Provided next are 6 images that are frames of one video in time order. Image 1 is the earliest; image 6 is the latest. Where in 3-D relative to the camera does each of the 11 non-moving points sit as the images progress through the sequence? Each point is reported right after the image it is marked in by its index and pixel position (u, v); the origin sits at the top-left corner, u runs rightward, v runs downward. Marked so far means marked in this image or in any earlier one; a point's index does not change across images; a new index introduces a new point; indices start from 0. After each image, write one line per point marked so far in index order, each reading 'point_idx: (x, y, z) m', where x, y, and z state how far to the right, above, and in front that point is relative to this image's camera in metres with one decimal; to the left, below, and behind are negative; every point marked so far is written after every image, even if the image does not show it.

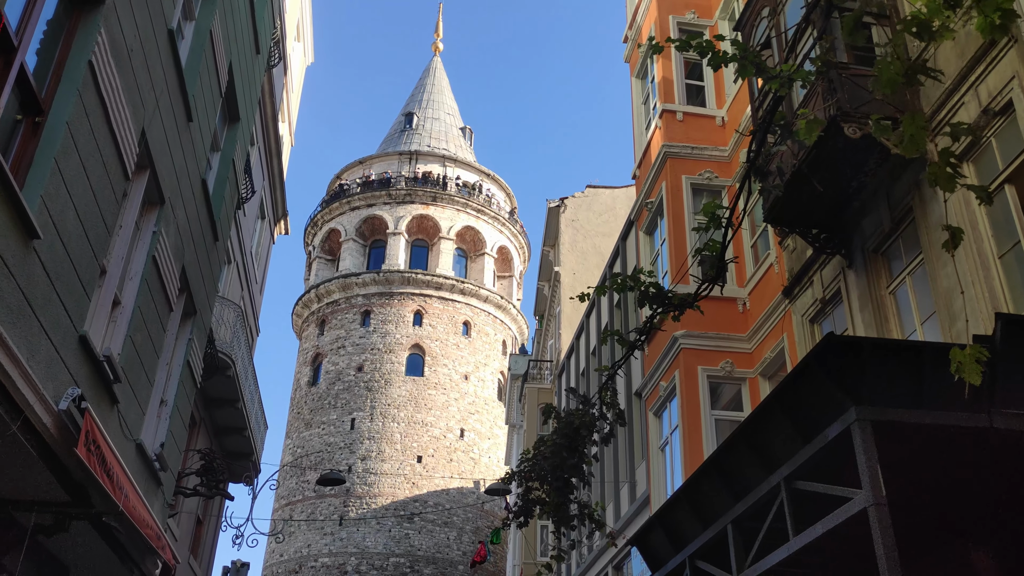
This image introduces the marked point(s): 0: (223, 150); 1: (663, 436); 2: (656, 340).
0: (-4.2, +2.0, +14.0) m
1: (+2.6, -2.5, +16.3) m
2: (+2.5, -0.9, +16.8) m
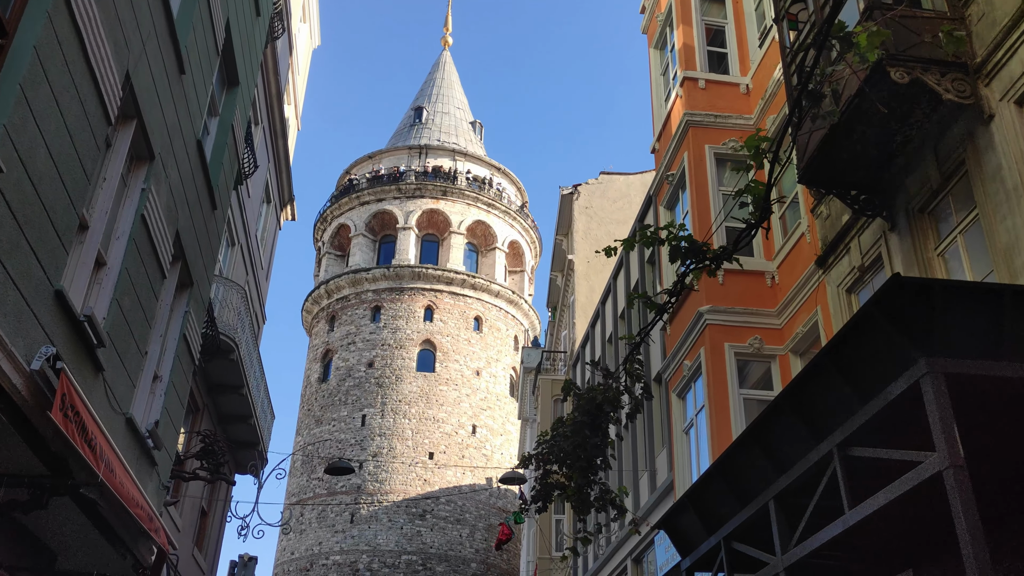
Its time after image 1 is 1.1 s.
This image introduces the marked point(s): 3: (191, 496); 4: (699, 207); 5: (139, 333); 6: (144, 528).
0: (-4.0, +2.3, +13.2) m
1: (+2.8, -2.1, +15.5) m
2: (+2.8, -0.5, +16.0) m
3: (-6.1, -3.9, +18.5) m
4: (+3.0, +1.0, +15.5) m
5: (-3.8, -0.4, +9.8) m
6: (-3.6, -2.4, +9.6) m
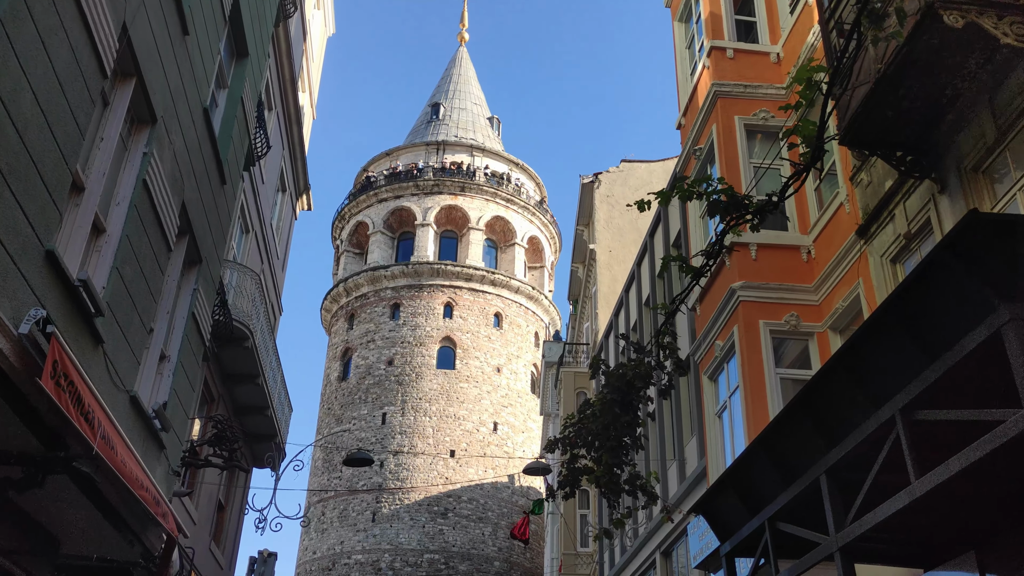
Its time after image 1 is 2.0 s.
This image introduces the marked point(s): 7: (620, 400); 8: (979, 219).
0: (-3.7, +2.6, +12.7) m
1: (+3.2, -1.7, +14.8) m
2: (+3.1, -0.1, +15.3) m
3: (-5.6, -3.7, +18.0) m
4: (+3.4, +1.3, +14.8) m
5: (-3.5, -0.2, +9.2) m
6: (-3.4, -2.1, +9.0) m
7: (+1.3, -1.3, +11.3) m
8: (+2.5, +0.4, +5.3) m
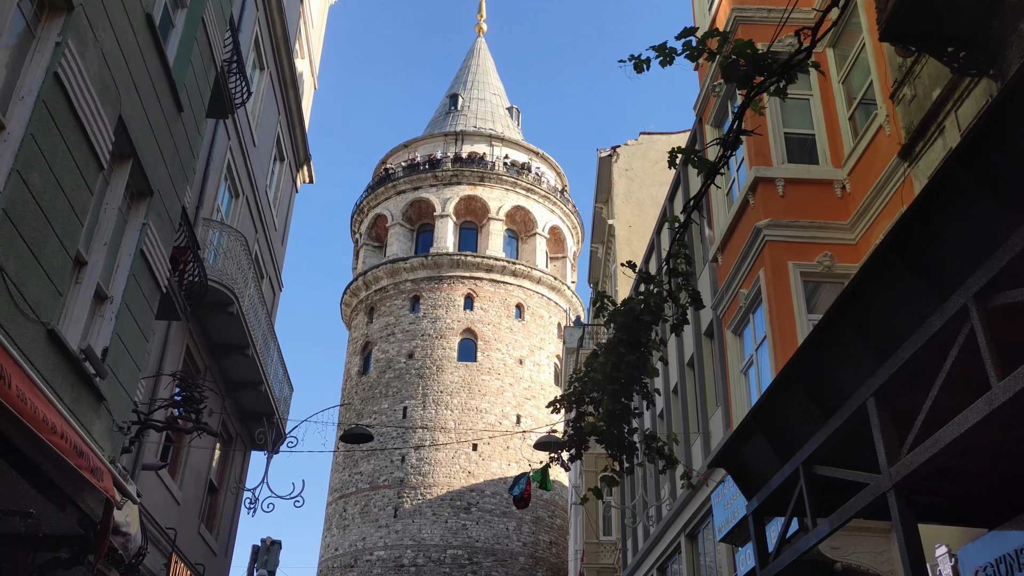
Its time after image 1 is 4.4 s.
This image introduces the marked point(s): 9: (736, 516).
0: (-3.8, +3.3, +11.3) m
1: (+3.2, -0.9, +13.3) m
2: (+3.1, +0.6, +13.8) m
3: (-5.5, -3.1, +16.7) m
4: (+3.4, +2.1, +13.3) m
5: (-3.7, +0.5, +7.9) m
6: (-3.5, -1.4, +7.7) m
7: (+1.2, -0.5, +9.8) m
8: (+2.3, +1.2, +3.8) m
9: (+2.8, -2.8, +11.9) m
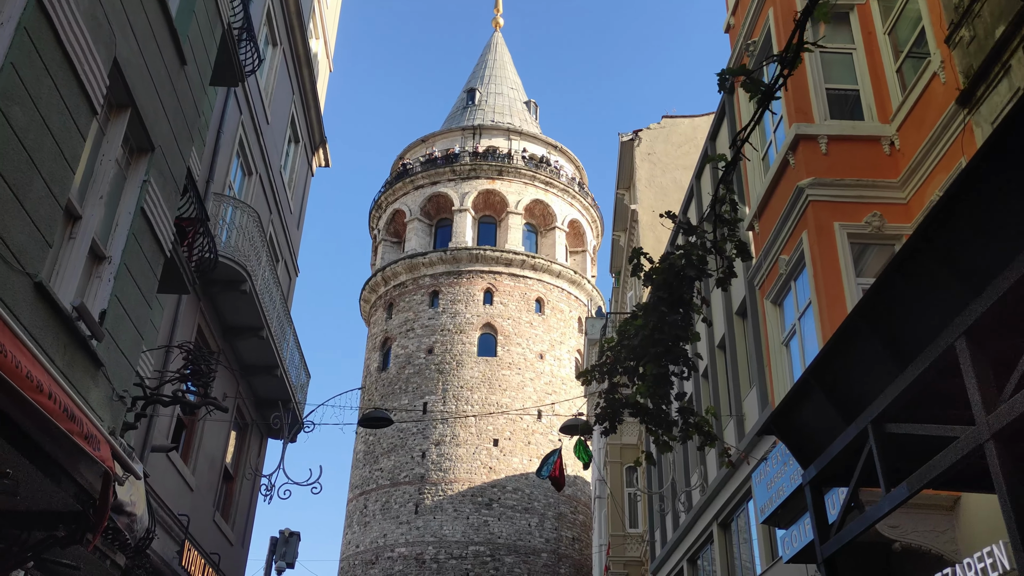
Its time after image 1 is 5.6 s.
0: (-3.5, +3.7, +10.7) m
1: (+3.6, -0.5, +12.5) m
2: (+3.5, +1.1, +13.0) m
3: (-5.1, -2.7, +16.1) m
4: (+3.7, +2.6, +12.5) m
5: (-3.4, +0.9, +7.3) m
6: (-3.2, -1.0, +7.0) m
7: (+1.5, -0.1, +9.1) m
8: (+2.4, +1.6, +3.0) m
9: (+3.1, -2.4, +11.1) m
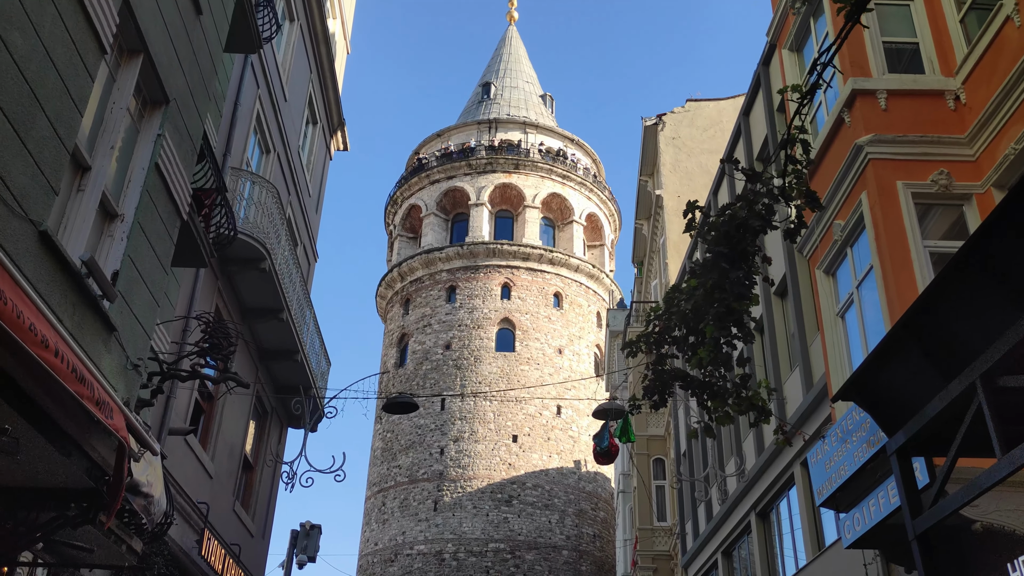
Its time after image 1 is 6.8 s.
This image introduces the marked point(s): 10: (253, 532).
0: (-3.1, +4.0, +10.0) m
1: (+4.0, -0.1, +11.7) m
2: (+3.9, +1.5, +12.3) m
3: (-4.5, -2.4, +15.4) m
4: (+4.1, +2.9, +11.7) m
5: (-3.1, +1.2, +6.6) m
6: (-2.9, -0.7, +6.3) m
7: (+1.8, +0.3, +8.3) m
8: (+2.7, +2.0, +2.3) m
9: (+3.5, -2.0, +10.3) m
10: (-4.7, -4.4, +17.5) m
